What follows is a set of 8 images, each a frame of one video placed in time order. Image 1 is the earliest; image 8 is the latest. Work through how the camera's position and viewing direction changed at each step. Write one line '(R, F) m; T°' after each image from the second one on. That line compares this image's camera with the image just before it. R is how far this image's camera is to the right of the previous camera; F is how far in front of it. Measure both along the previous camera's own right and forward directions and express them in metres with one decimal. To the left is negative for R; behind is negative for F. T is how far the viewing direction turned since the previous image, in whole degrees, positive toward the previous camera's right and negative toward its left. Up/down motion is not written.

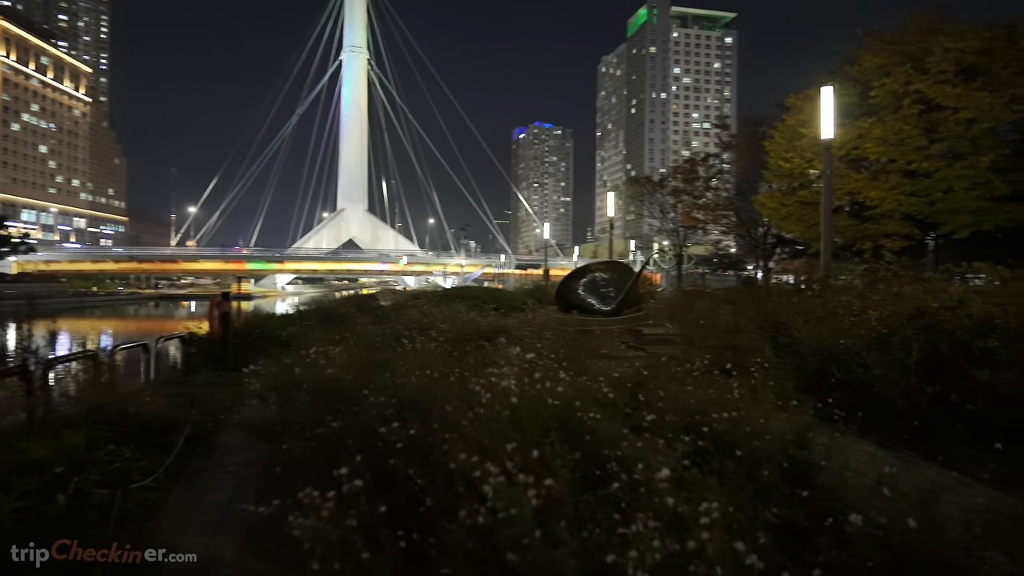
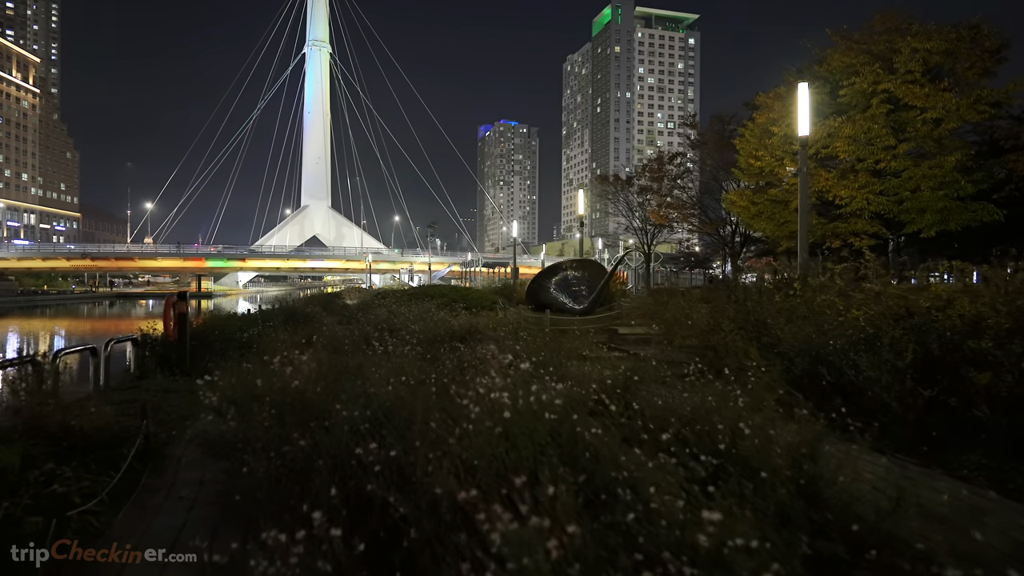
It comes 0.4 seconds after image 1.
(-0.1, +0.4) m; +3°
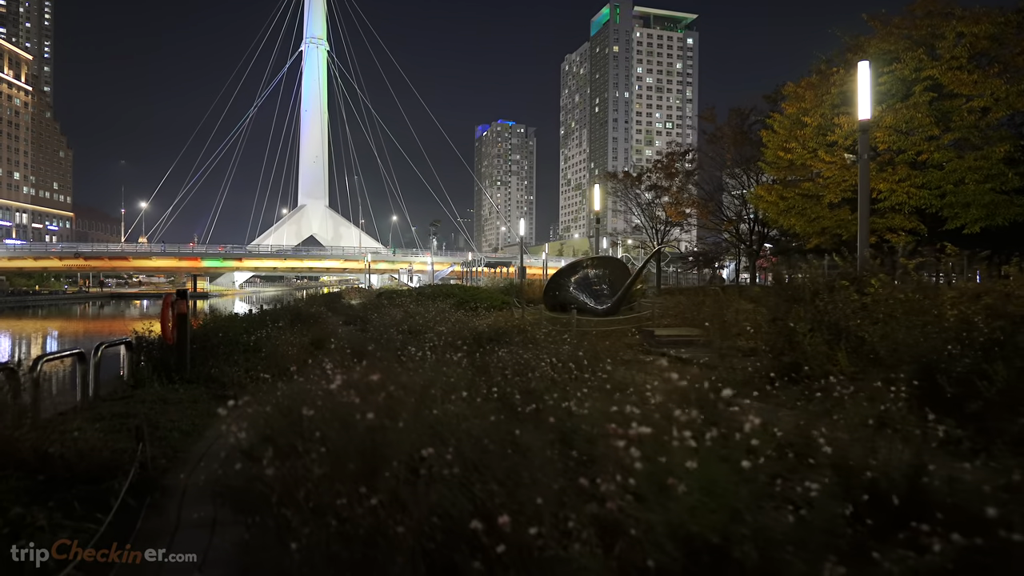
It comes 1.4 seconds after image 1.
(-0.5, +1.0) m; 0°
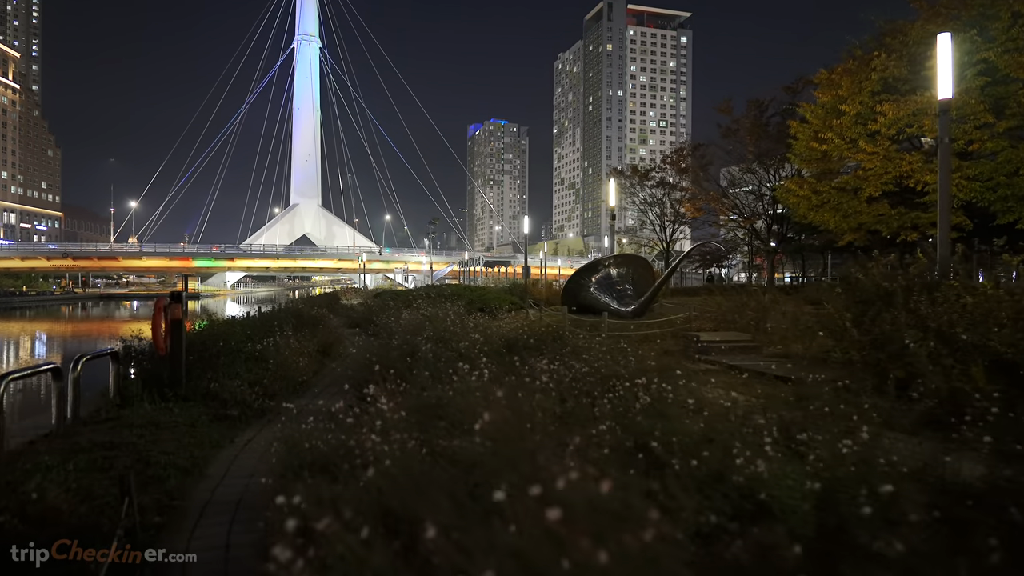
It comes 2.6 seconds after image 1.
(-0.6, +1.2) m; +1°
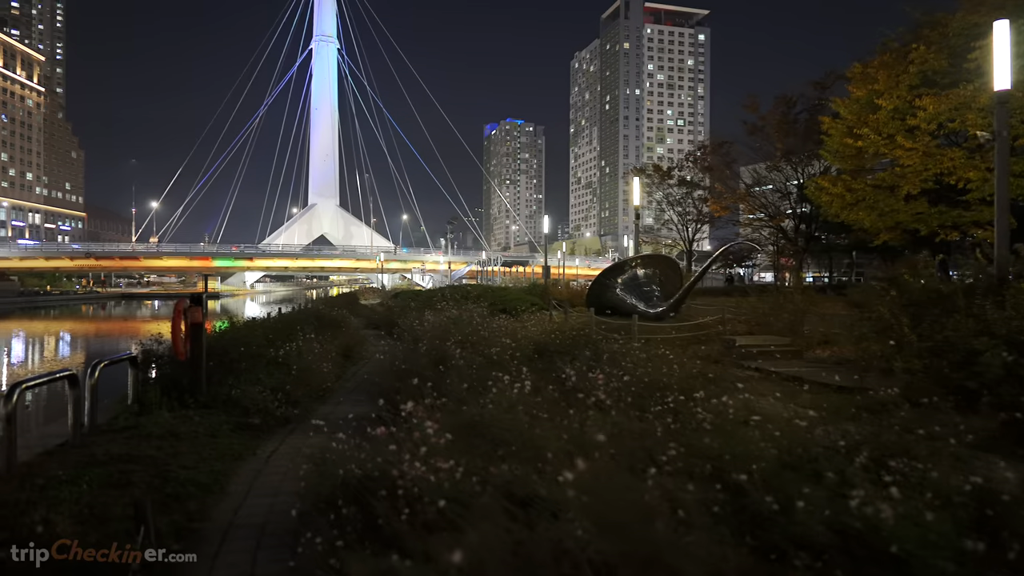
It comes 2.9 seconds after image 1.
(-0.2, +0.4) m; -1°
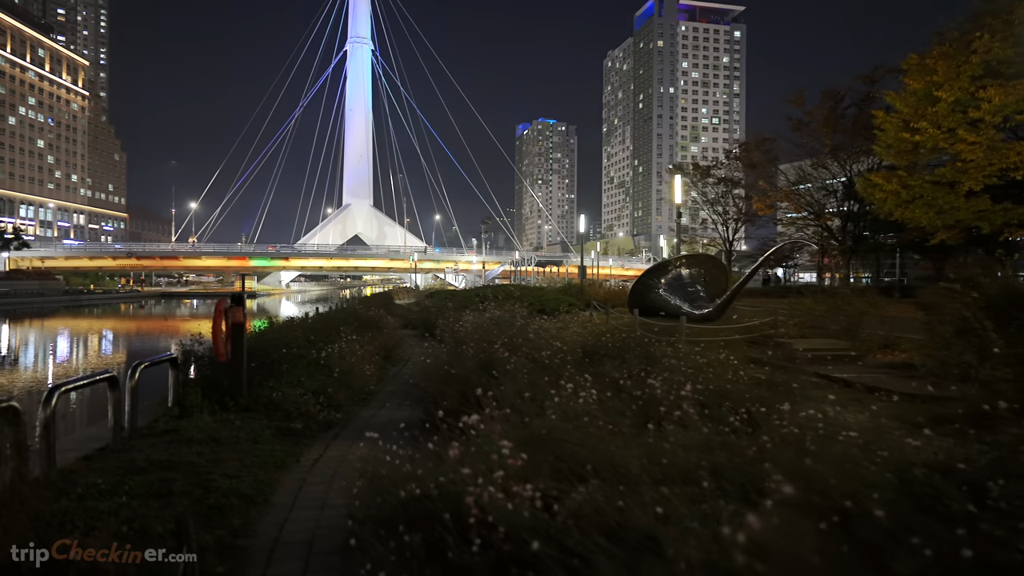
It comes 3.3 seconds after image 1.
(-0.2, +0.3) m; -3°
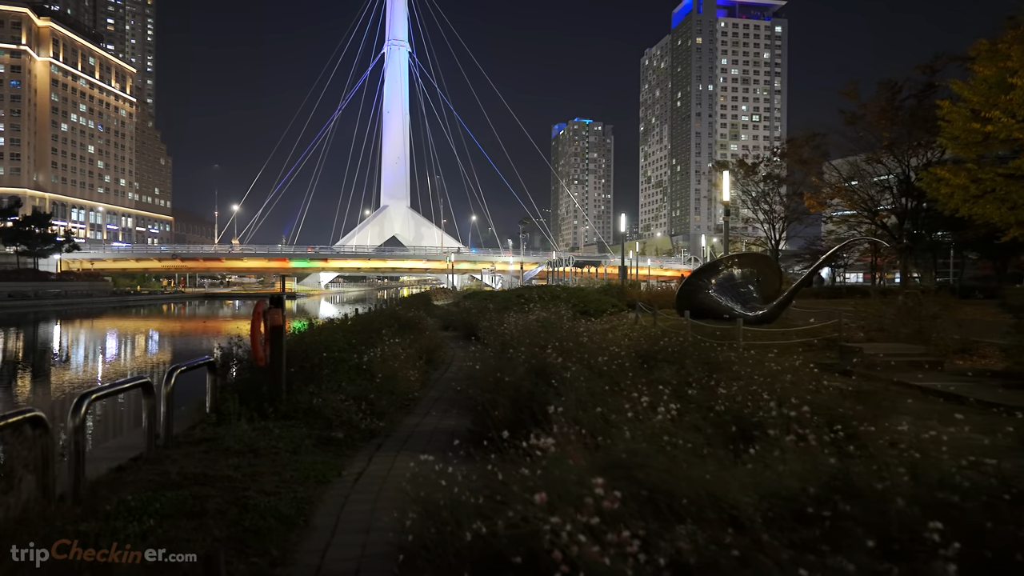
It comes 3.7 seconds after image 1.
(-0.2, +0.5) m; -3°
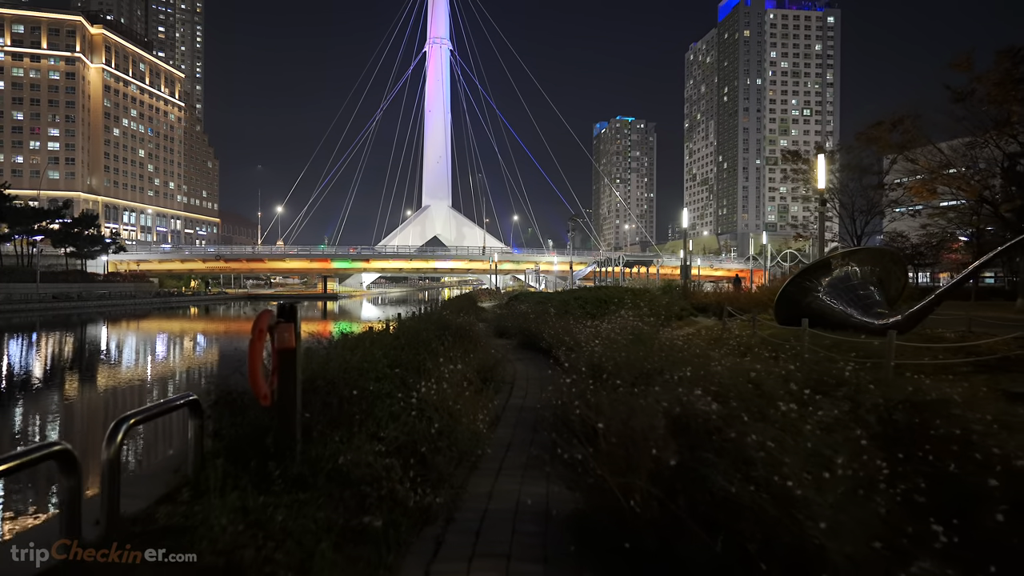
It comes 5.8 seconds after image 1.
(-0.5, +2.3) m; -3°
